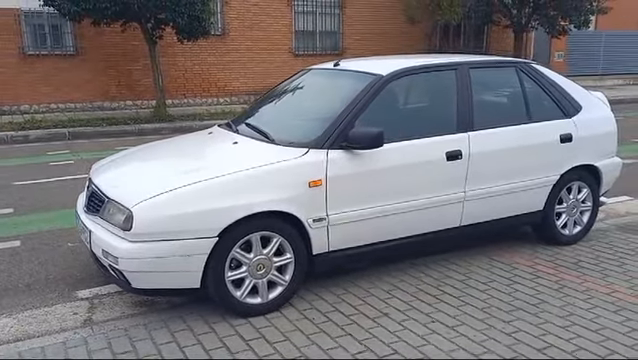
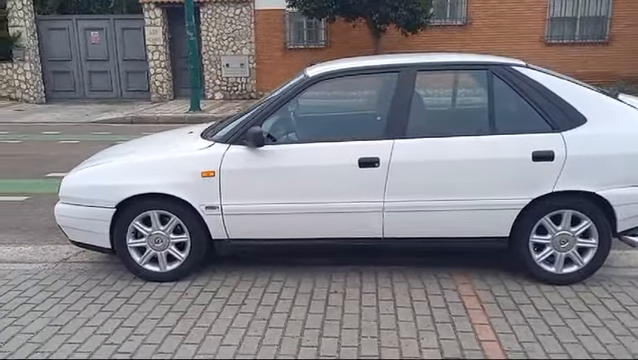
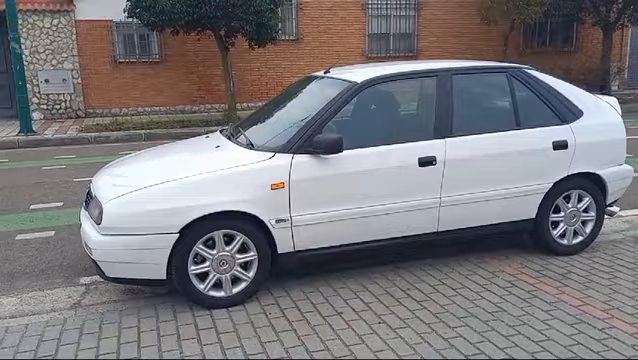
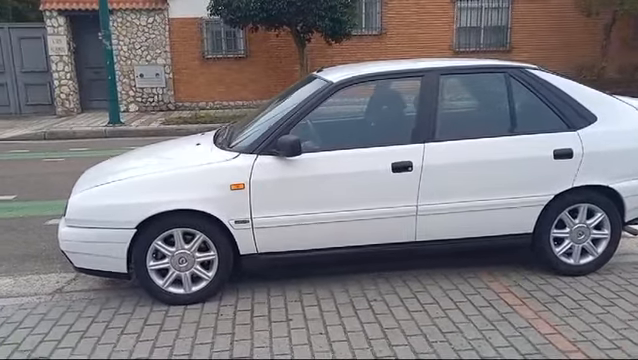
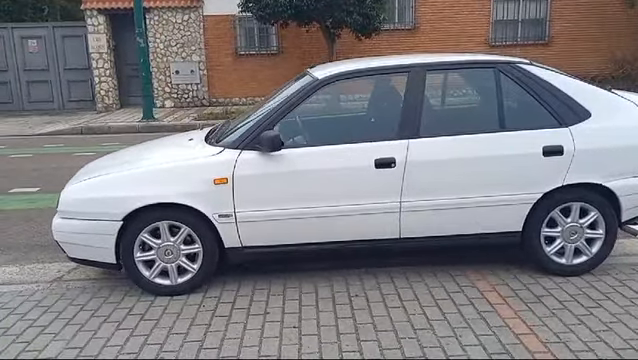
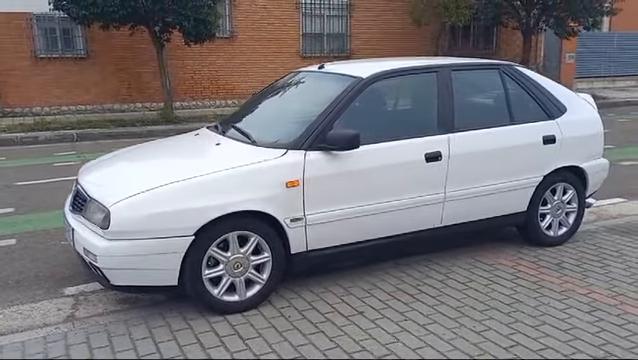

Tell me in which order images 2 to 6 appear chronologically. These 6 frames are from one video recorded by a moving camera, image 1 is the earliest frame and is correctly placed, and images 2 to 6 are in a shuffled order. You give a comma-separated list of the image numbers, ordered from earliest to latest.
6, 3, 4, 5, 2
